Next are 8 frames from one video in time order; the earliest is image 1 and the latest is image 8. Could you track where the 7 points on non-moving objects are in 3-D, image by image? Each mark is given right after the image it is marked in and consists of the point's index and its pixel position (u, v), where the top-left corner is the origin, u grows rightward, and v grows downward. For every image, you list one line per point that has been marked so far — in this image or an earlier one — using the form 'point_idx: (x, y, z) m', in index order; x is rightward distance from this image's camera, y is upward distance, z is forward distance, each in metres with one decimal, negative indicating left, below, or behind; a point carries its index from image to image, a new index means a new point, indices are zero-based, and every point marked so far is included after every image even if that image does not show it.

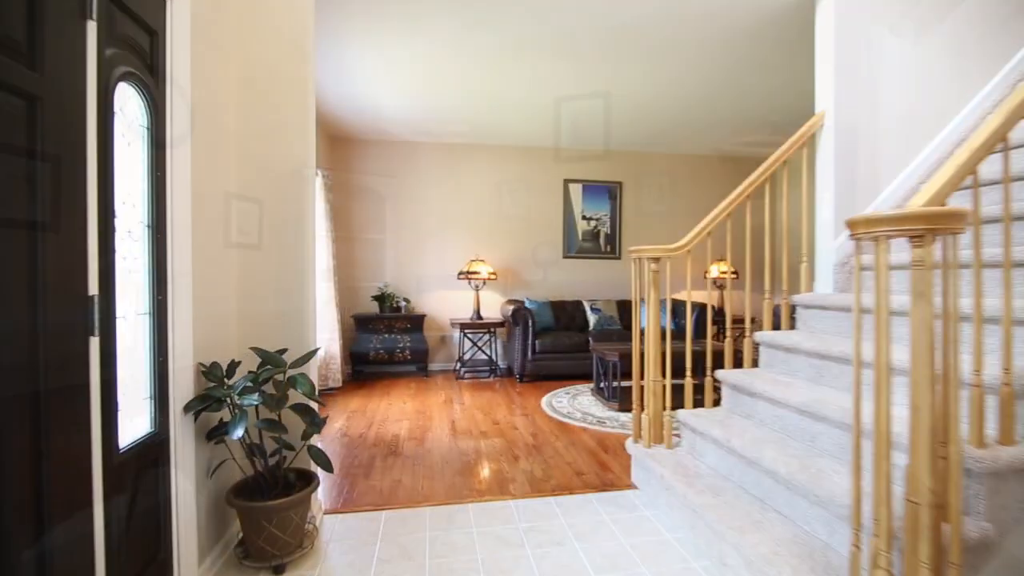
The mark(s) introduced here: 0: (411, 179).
0: (-1.1, +1.2, +5.5) m
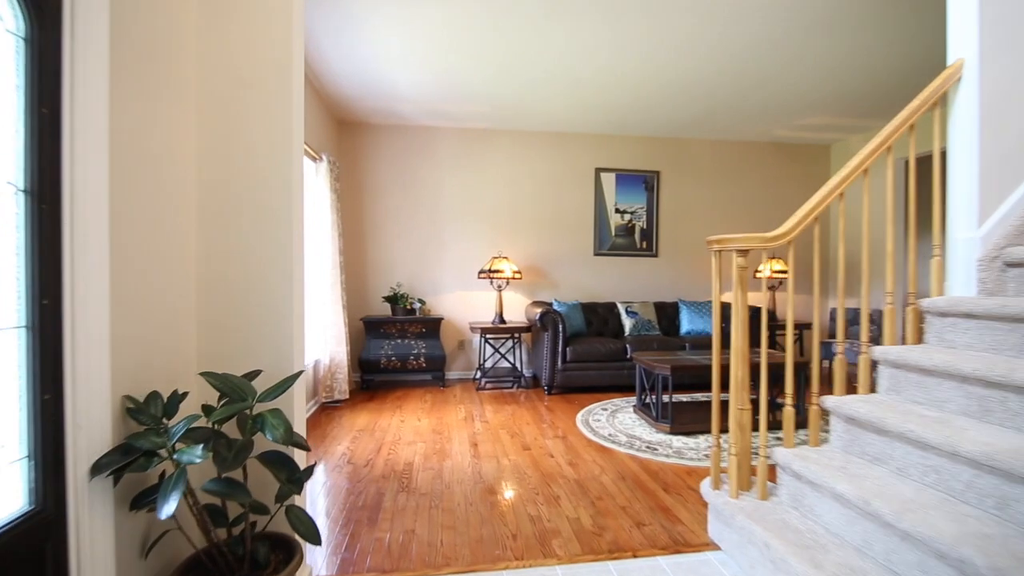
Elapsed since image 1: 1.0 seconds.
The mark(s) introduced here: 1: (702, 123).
0: (-0.9, +1.2, +5.0) m
1: (+2.0, +1.7, +5.1) m
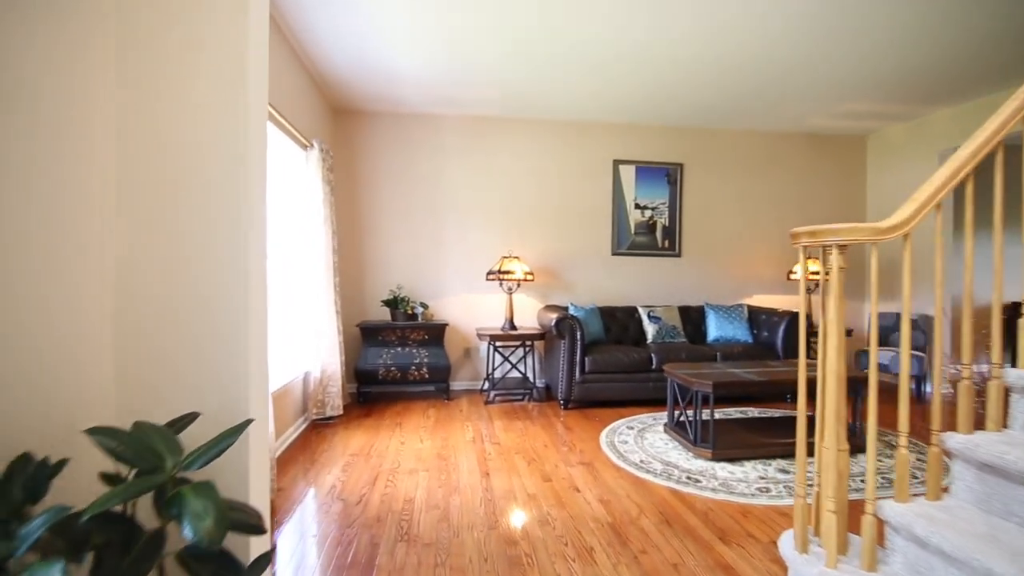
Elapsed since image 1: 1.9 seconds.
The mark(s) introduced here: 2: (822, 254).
0: (-0.8, +1.2, +4.6) m
1: (+2.1, +1.7, +4.6) m
2: (+1.0, +0.1, +1.6) m
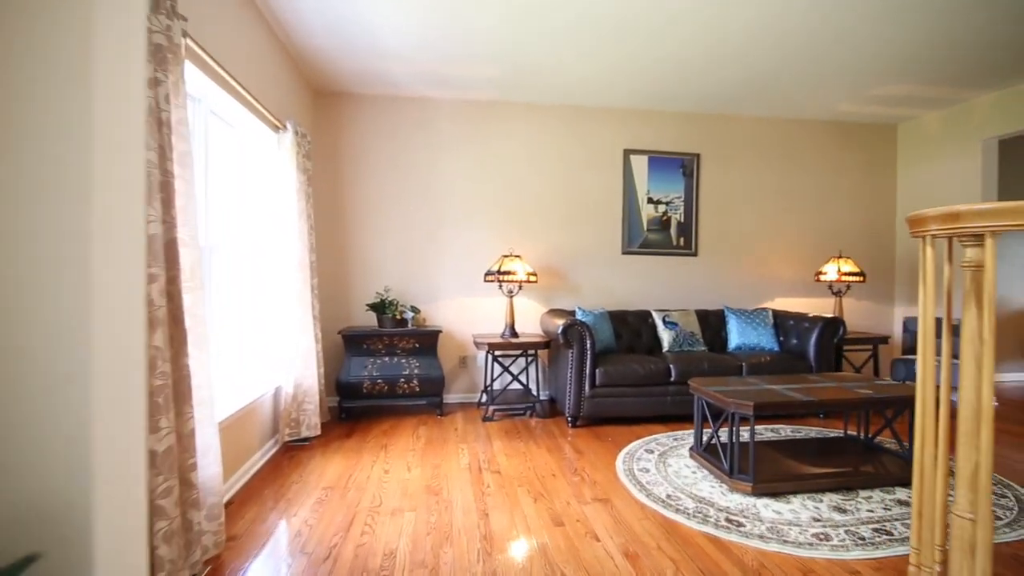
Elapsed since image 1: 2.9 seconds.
0: (-0.7, +1.2, +4.1) m
1: (+2.1, +1.6, +4.2) m
2: (+1.0, +0.1, +1.1) m
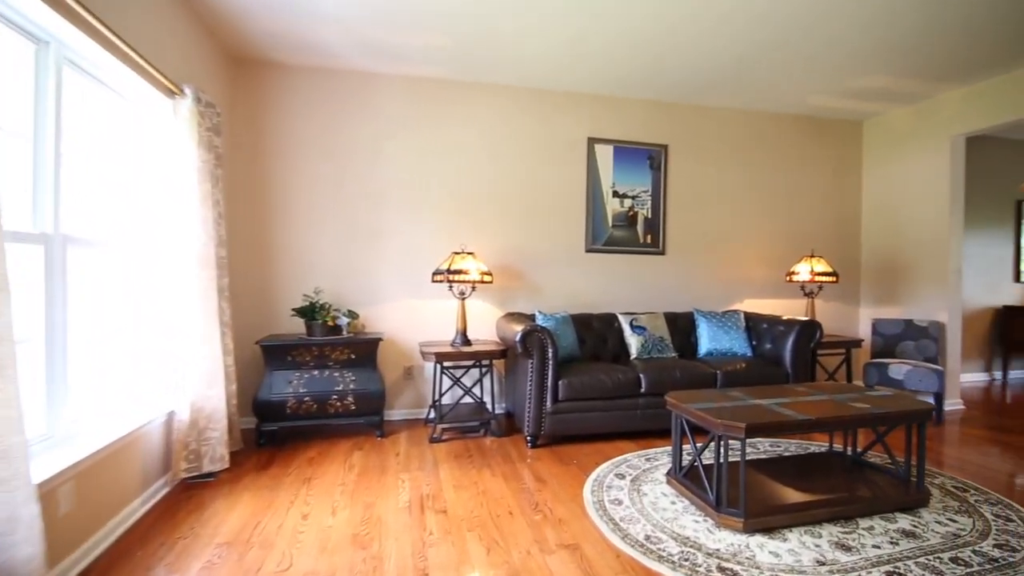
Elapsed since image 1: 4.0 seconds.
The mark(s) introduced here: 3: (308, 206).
0: (-1.1, +1.1, +3.6) m
1: (+1.7, +1.6, +3.9) m
2: (+0.9, +0.1, +0.8) m
3: (-1.5, +0.6, +3.5) m
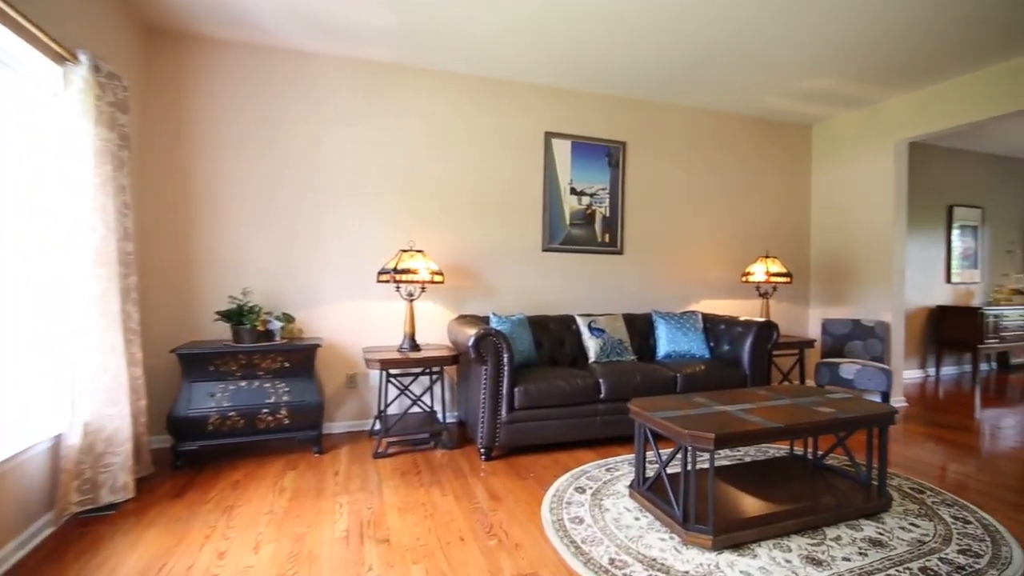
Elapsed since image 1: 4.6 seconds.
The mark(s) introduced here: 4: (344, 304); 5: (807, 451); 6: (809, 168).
0: (-1.4, +1.1, +3.3) m
1: (+1.3, +1.6, +3.9) m
2: (+0.8, +0.1, +0.6) m
3: (-1.8, +0.6, +3.1) m
4: (-1.1, -0.1, +3.4) m
5: (+1.6, -0.9, +2.7) m
6: (+2.9, +1.2, +4.8) m
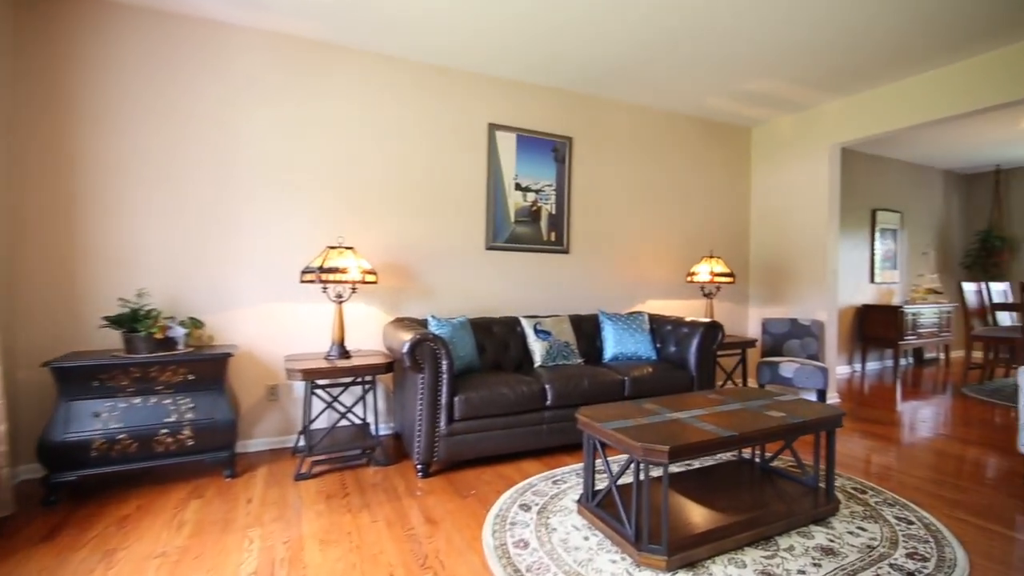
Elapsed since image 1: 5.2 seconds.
0: (-1.8, +1.1, +2.9) m
1: (+0.9, +1.6, +3.8) m
2: (+0.7, +0.1, +0.5) m
3: (-2.1, +0.6, +2.7) m
4: (-1.5, -0.1, +3.0) m
5: (+1.3, -0.9, +2.6) m
6: (+2.3, +1.2, +4.9) m
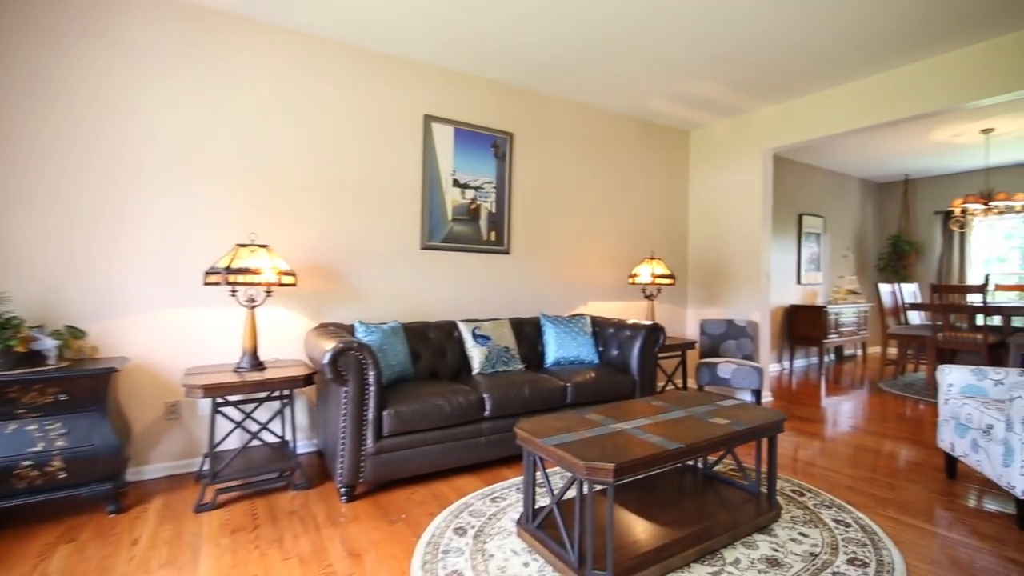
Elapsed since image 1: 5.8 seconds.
0: (-2.1, +1.1, +2.5) m
1: (+0.4, +1.6, +3.7) m
2: (+0.7, +0.1, +0.4) m
3: (-2.4, +0.6, +2.3) m
4: (-1.9, -0.1, +2.6) m
5: (+1.0, -0.9, +2.6) m
6: (+1.7, +1.2, +4.9) m
